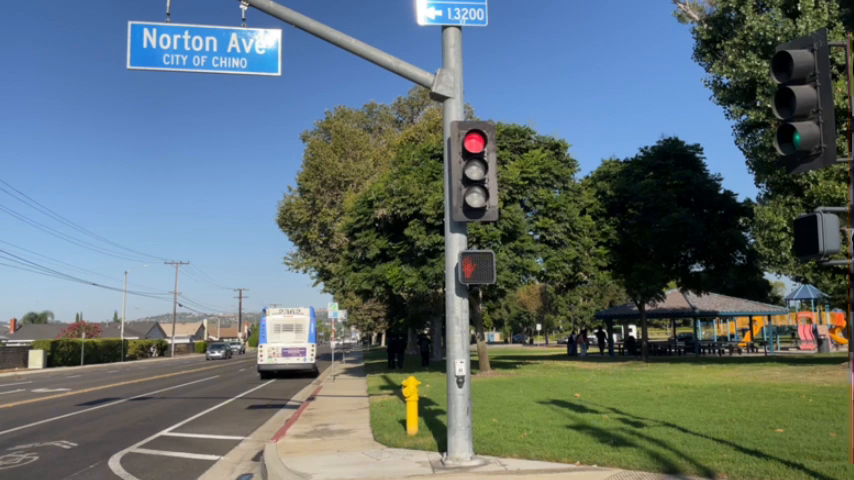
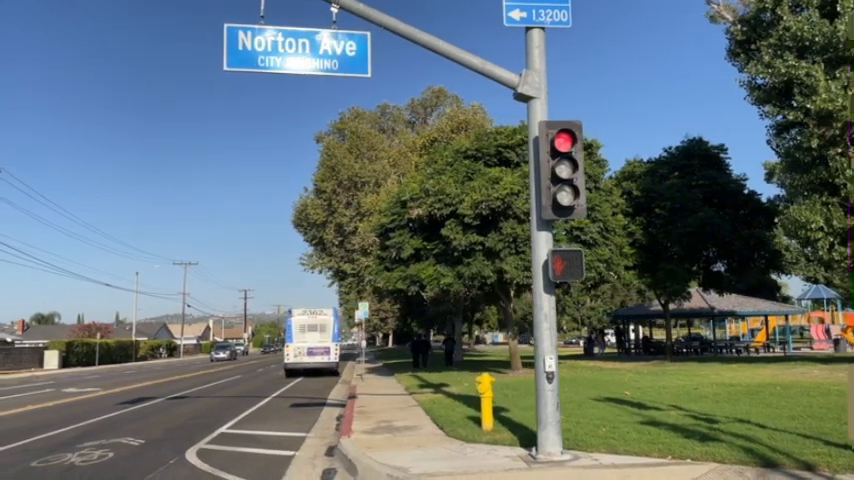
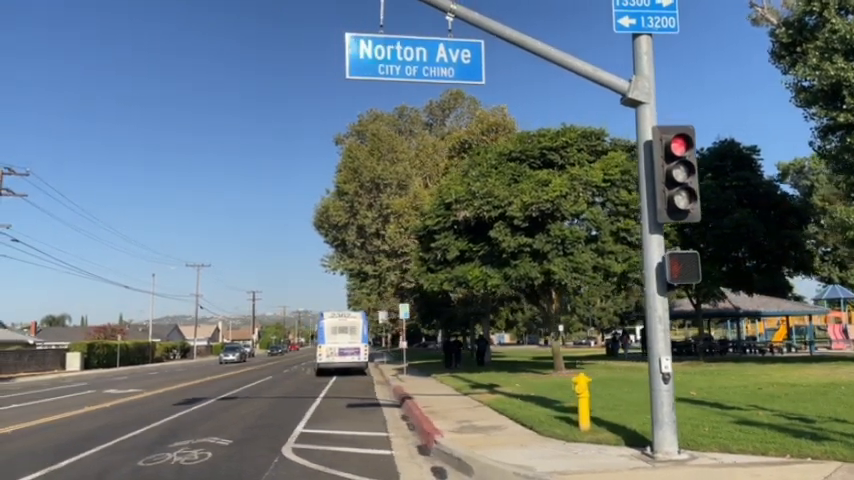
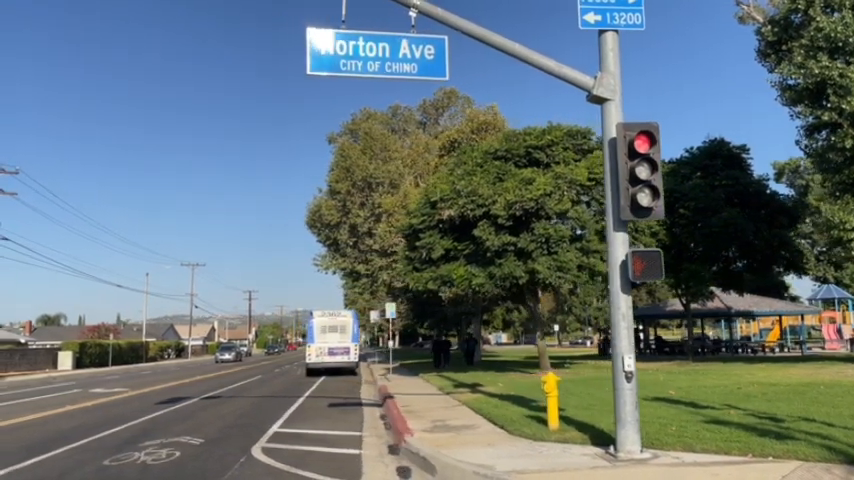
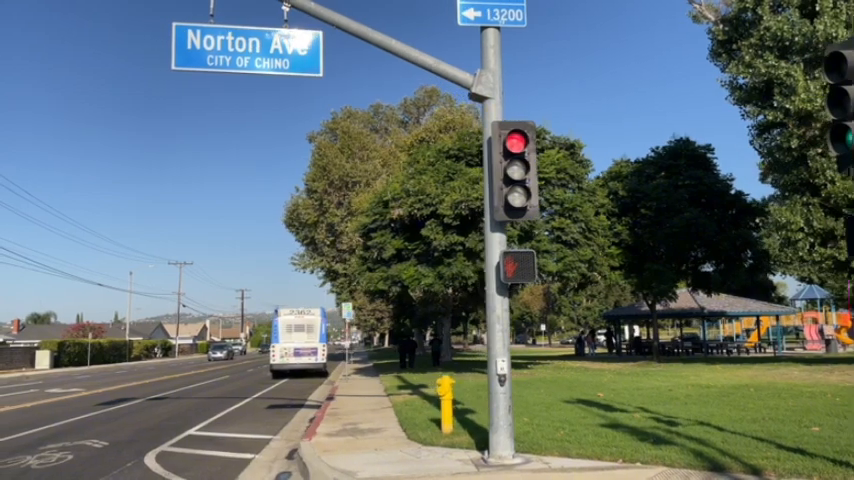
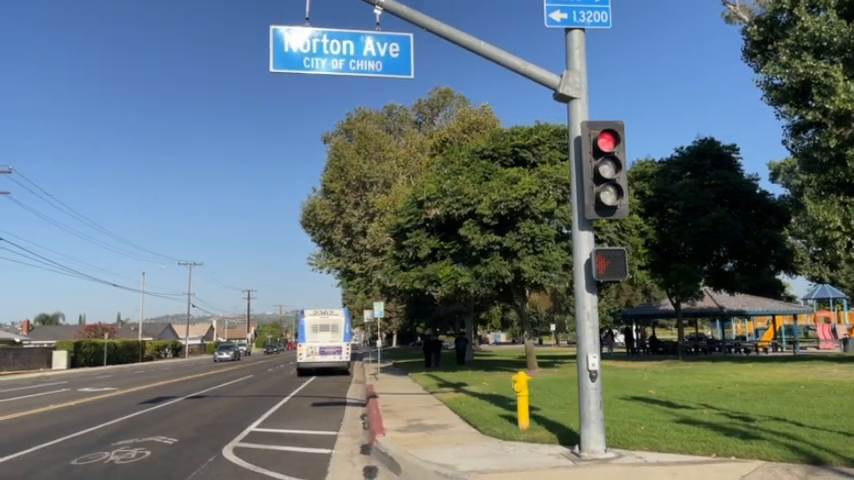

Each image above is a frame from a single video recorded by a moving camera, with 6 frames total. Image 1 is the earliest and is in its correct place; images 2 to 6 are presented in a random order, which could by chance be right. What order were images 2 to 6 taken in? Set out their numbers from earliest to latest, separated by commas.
5, 2, 6, 4, 3
